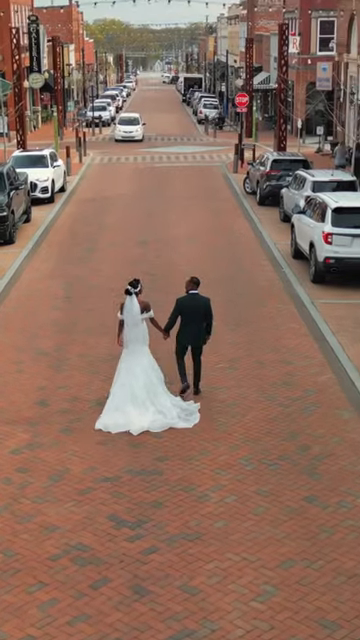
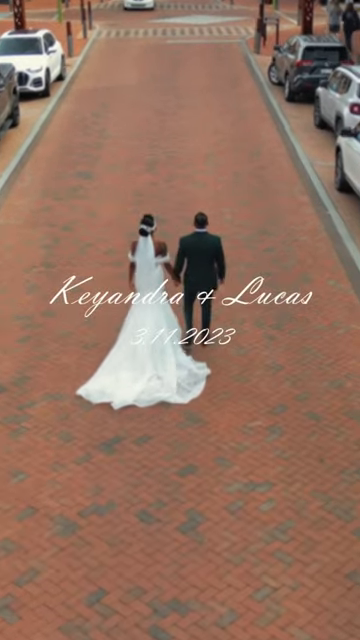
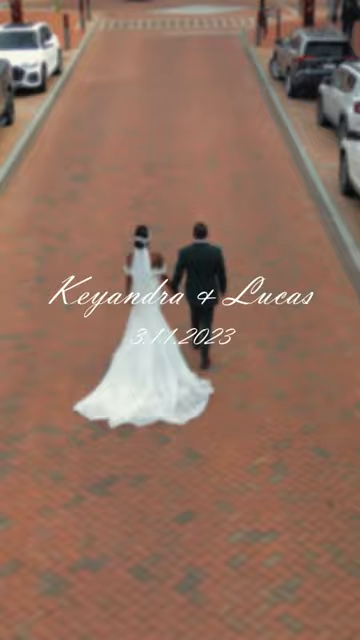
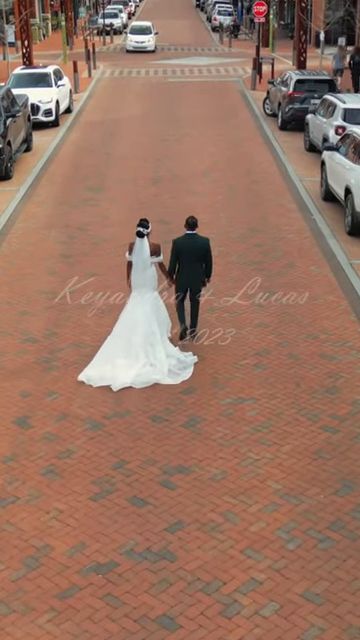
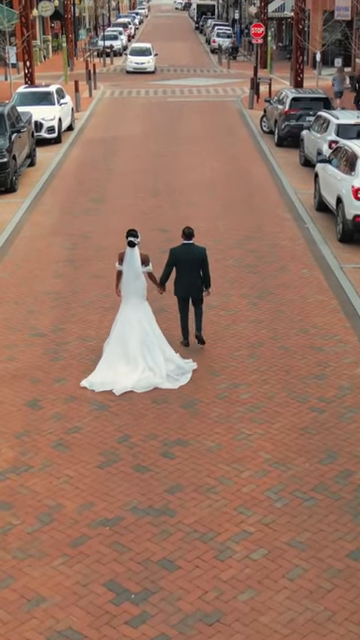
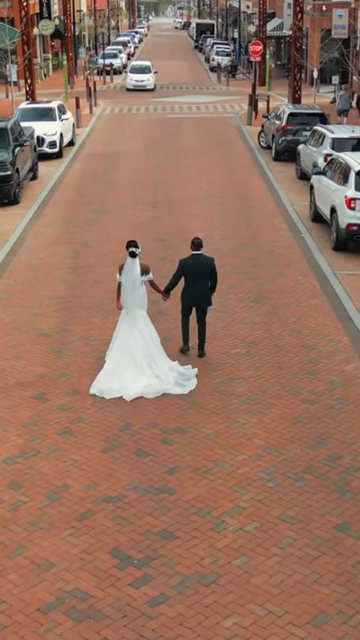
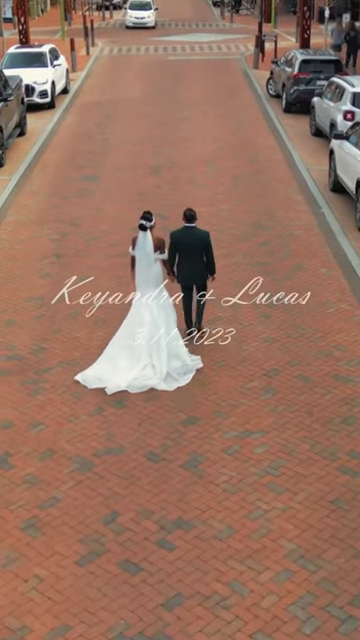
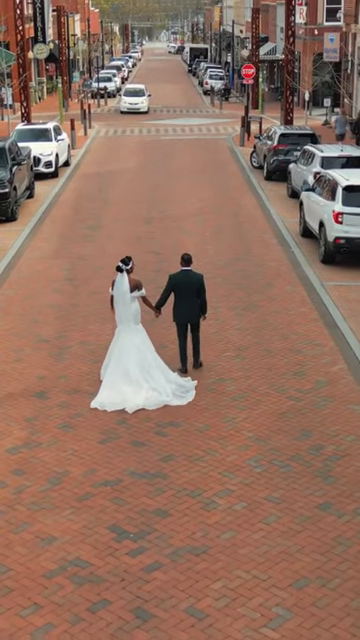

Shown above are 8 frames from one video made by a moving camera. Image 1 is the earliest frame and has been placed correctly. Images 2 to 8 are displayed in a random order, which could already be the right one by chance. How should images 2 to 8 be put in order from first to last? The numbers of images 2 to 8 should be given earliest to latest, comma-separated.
8, 6, 5, 4, 7, 2, 3
